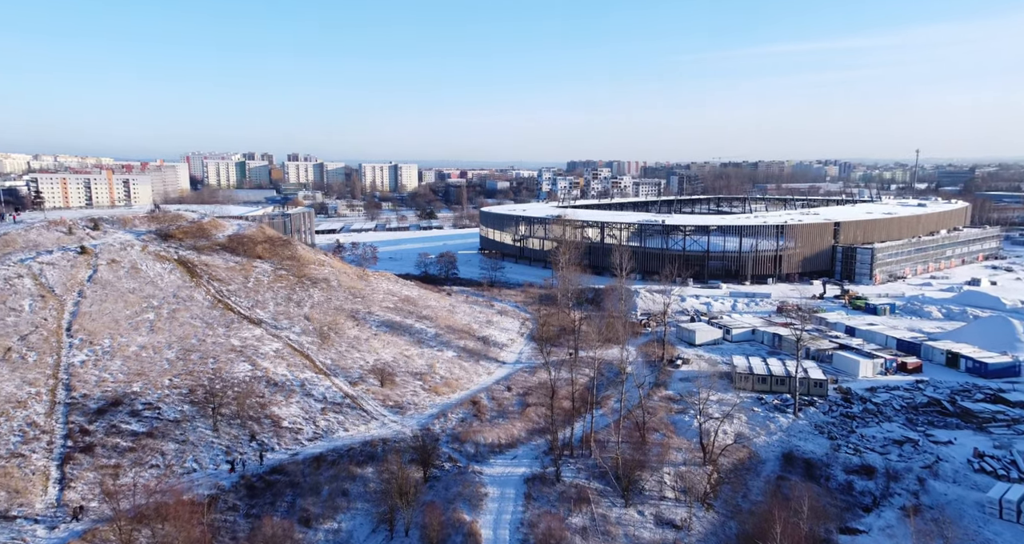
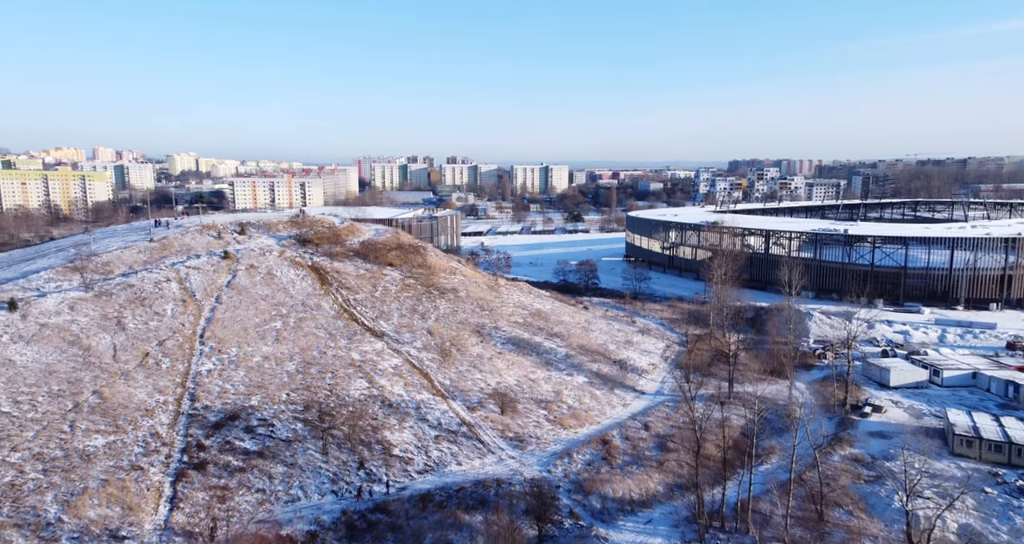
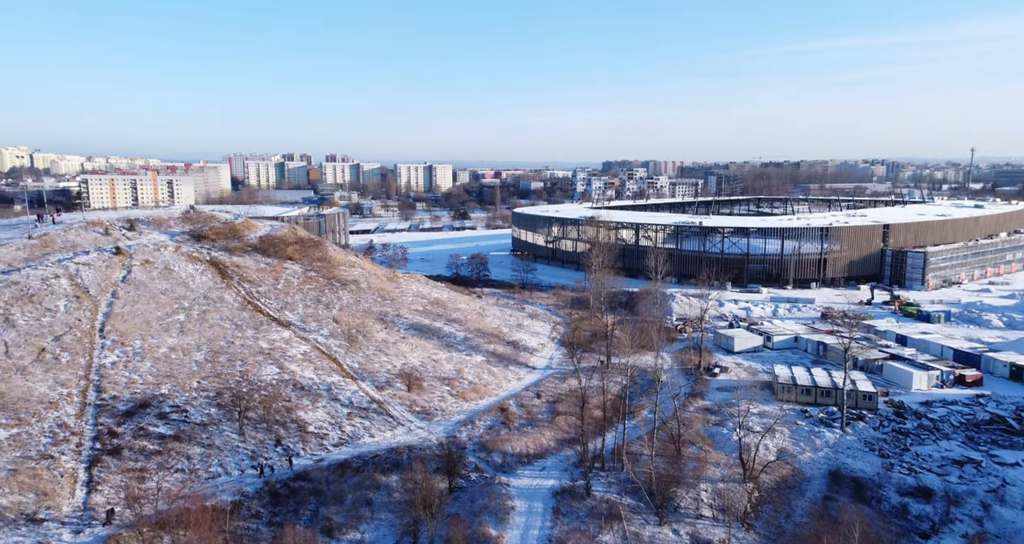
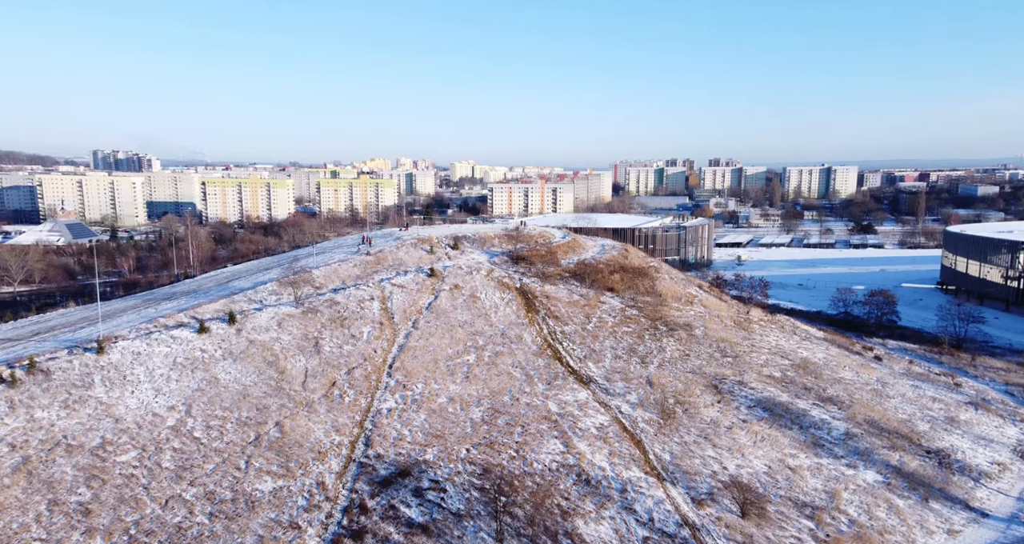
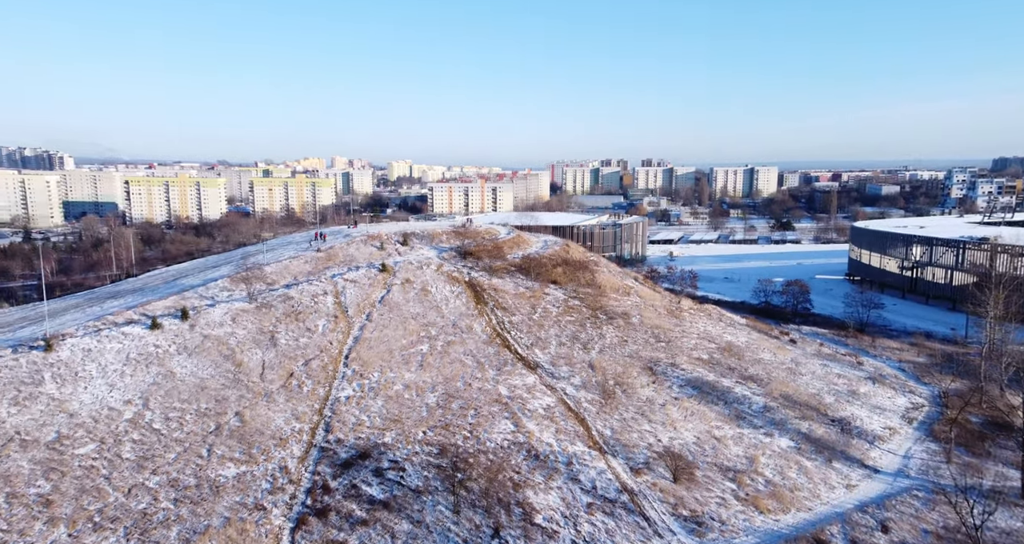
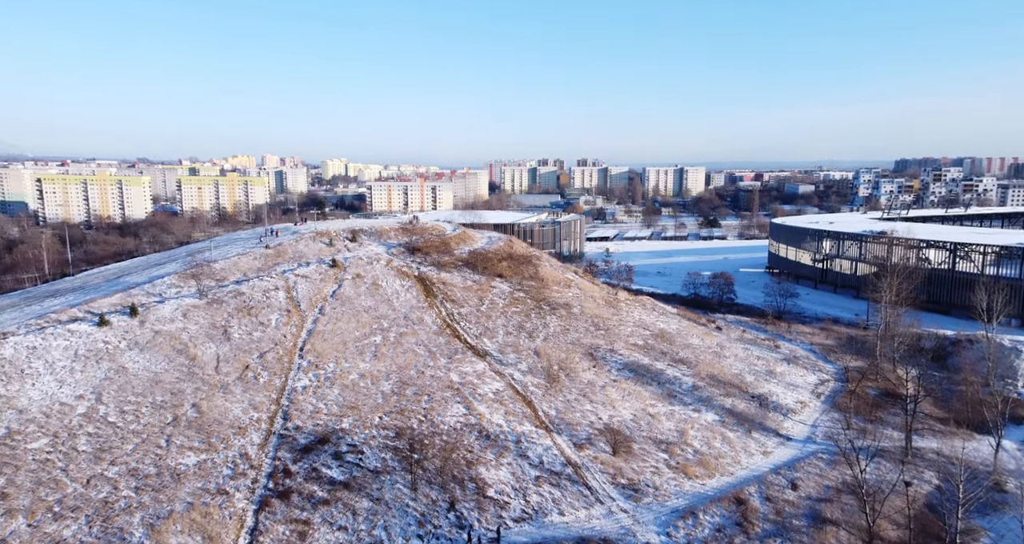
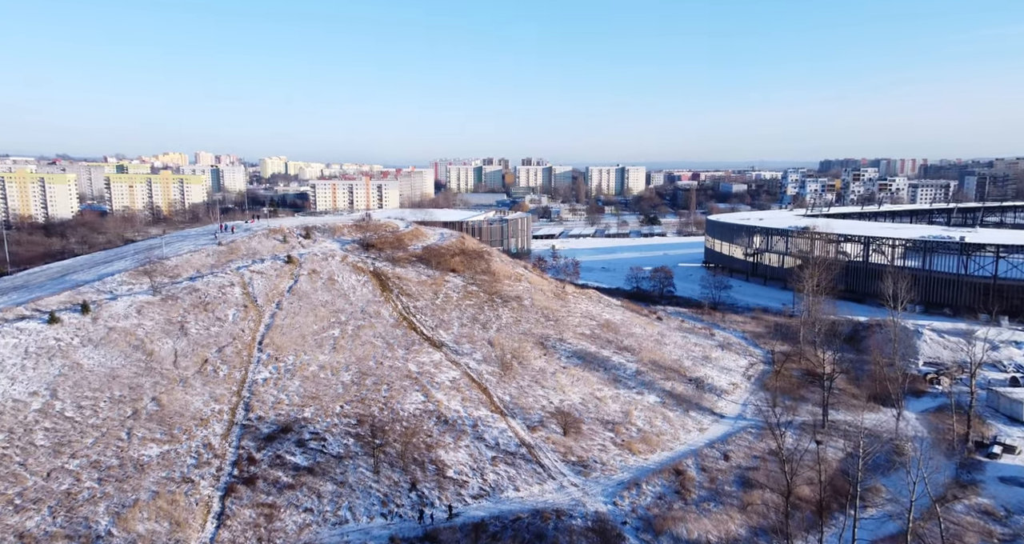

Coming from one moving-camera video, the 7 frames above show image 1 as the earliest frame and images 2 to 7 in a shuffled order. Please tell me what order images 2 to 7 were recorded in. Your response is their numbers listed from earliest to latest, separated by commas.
3, 2, 7, 6, 5, 4
